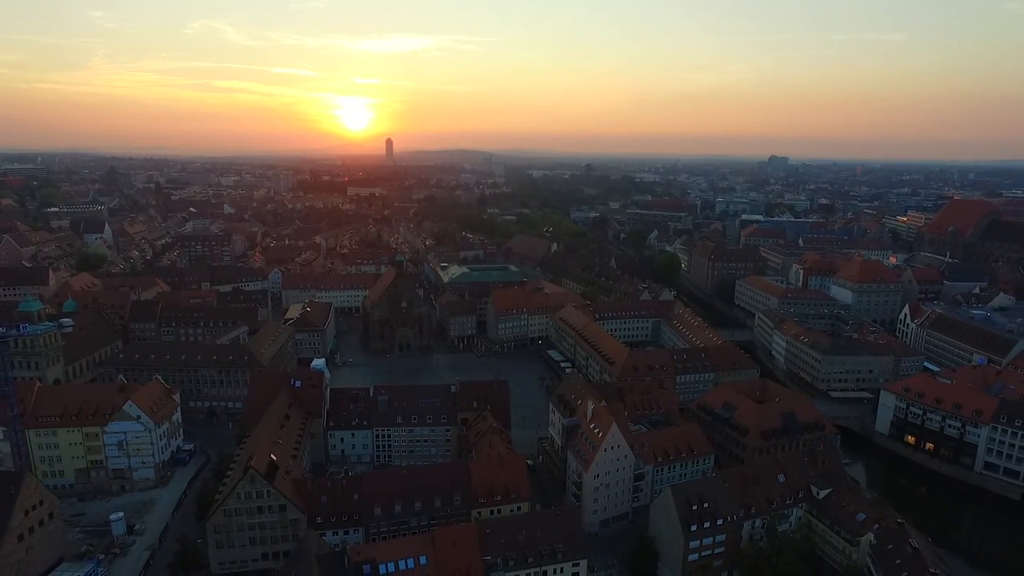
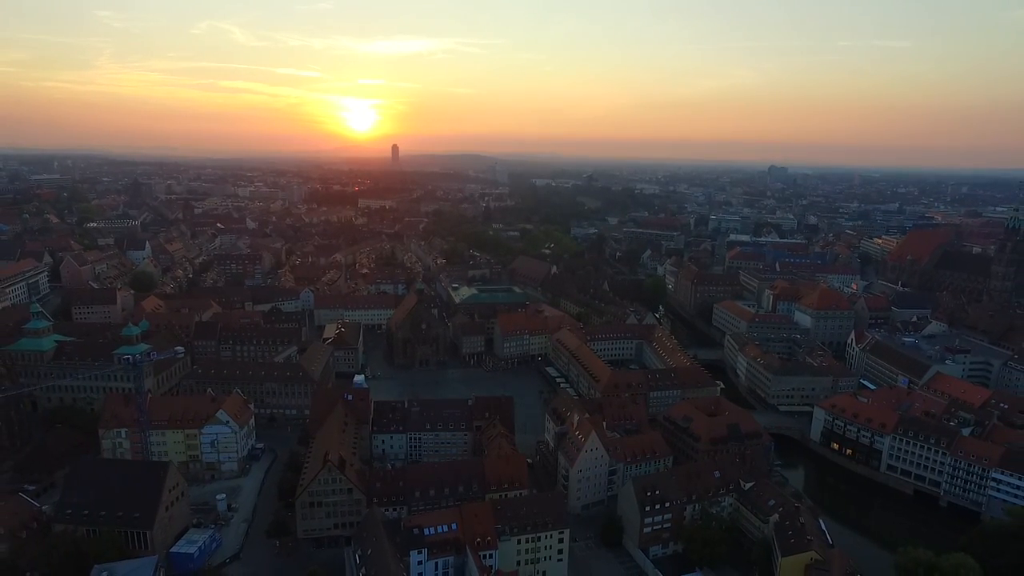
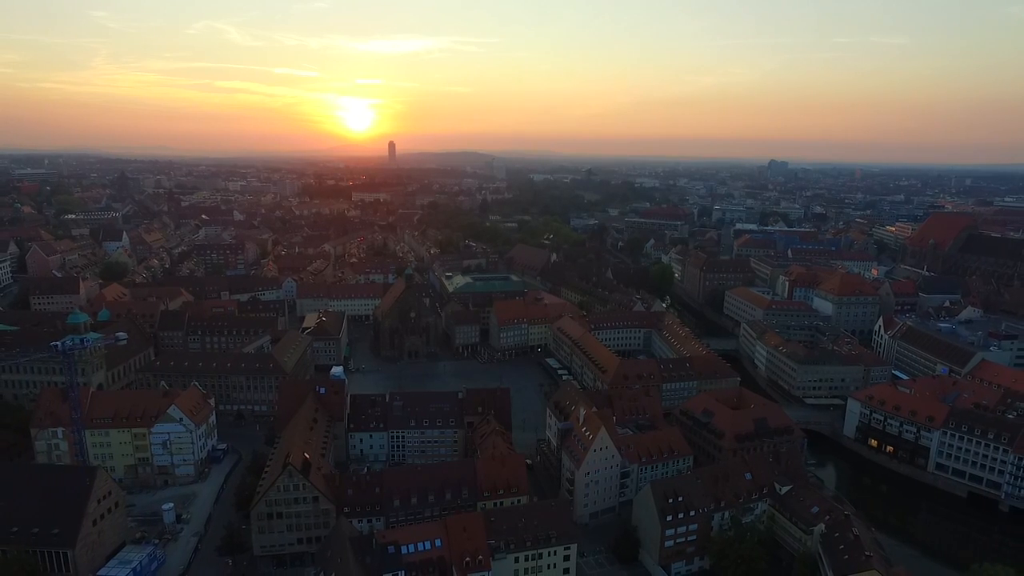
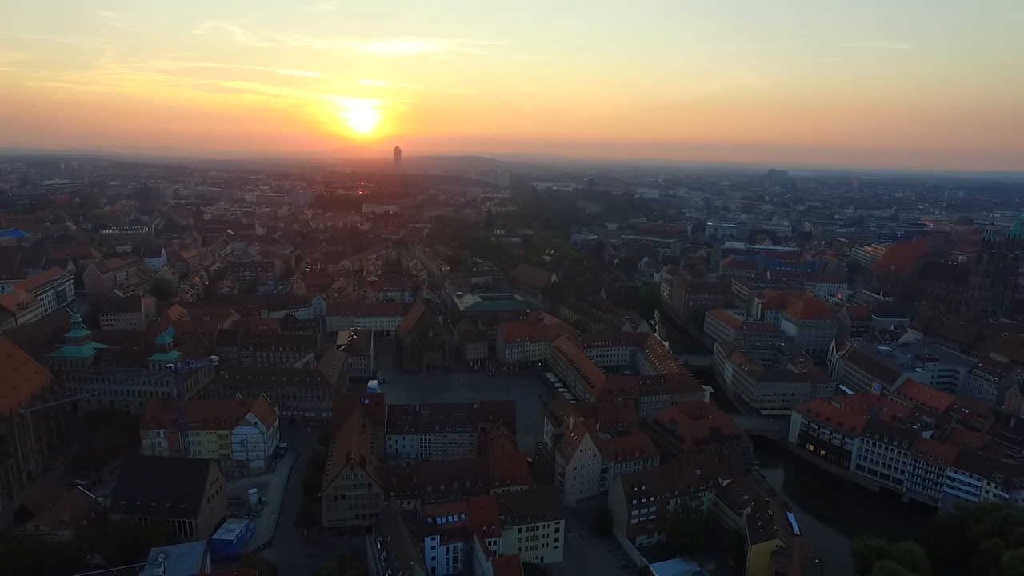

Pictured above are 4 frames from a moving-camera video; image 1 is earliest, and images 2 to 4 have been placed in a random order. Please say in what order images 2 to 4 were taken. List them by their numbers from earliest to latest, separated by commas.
3, 2, 4
